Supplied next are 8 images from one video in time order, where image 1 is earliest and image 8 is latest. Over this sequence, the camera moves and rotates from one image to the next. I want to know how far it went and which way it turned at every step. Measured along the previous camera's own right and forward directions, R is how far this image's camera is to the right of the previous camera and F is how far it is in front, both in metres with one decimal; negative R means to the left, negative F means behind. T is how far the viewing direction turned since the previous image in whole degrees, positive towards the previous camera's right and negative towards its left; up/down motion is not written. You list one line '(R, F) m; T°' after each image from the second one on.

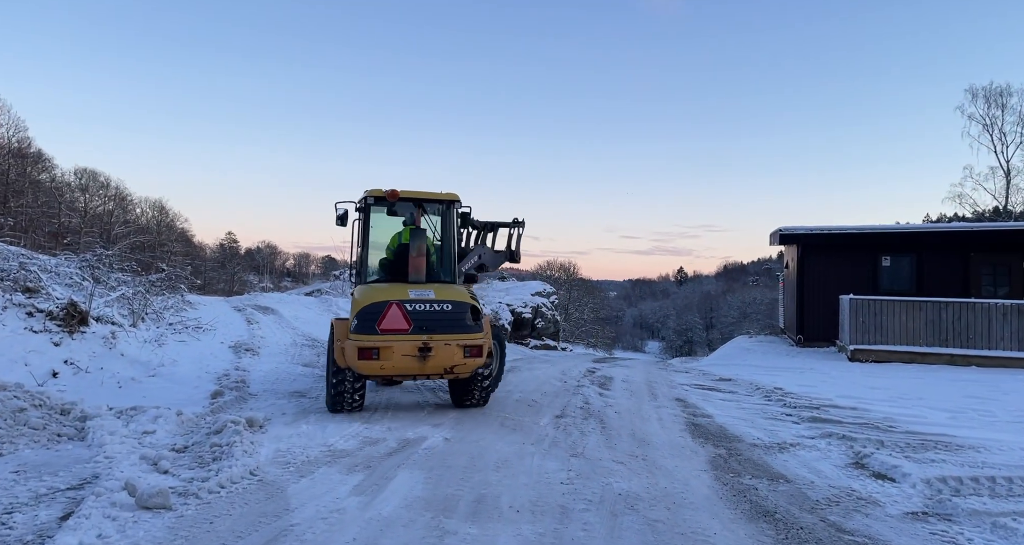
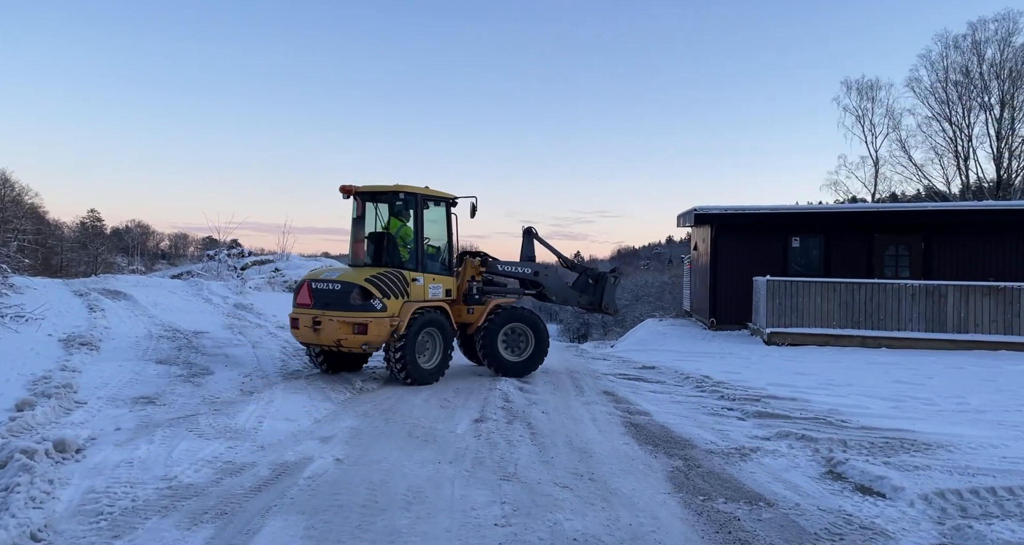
(-0.1, +1.4) m; +8°
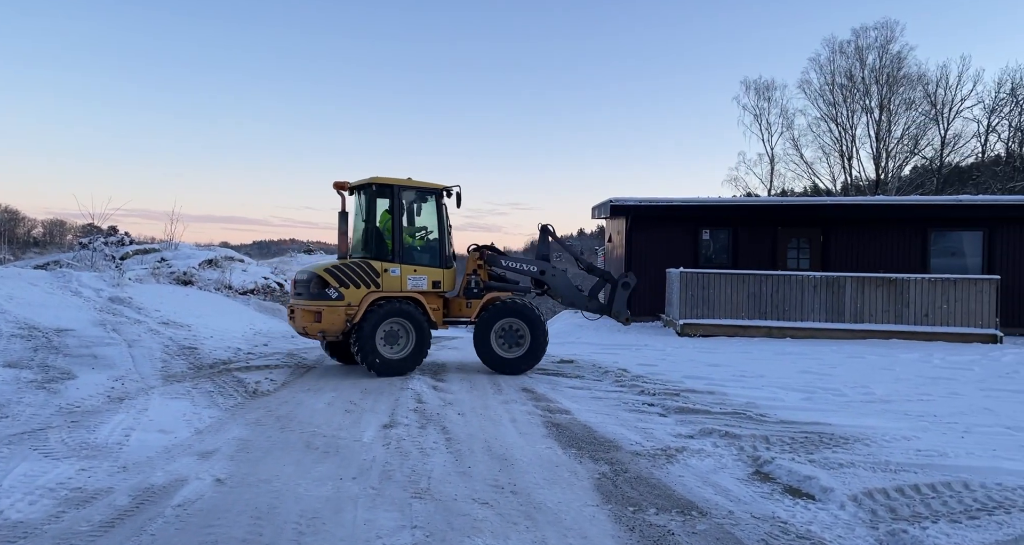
(0.0, +0.5) m; +7°
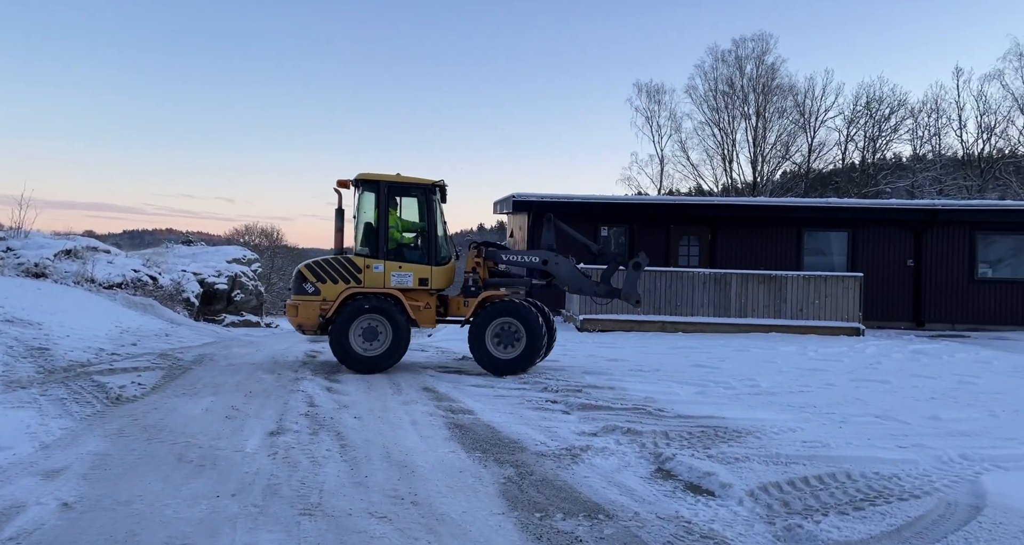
(0.0, +0.3) m; +8°
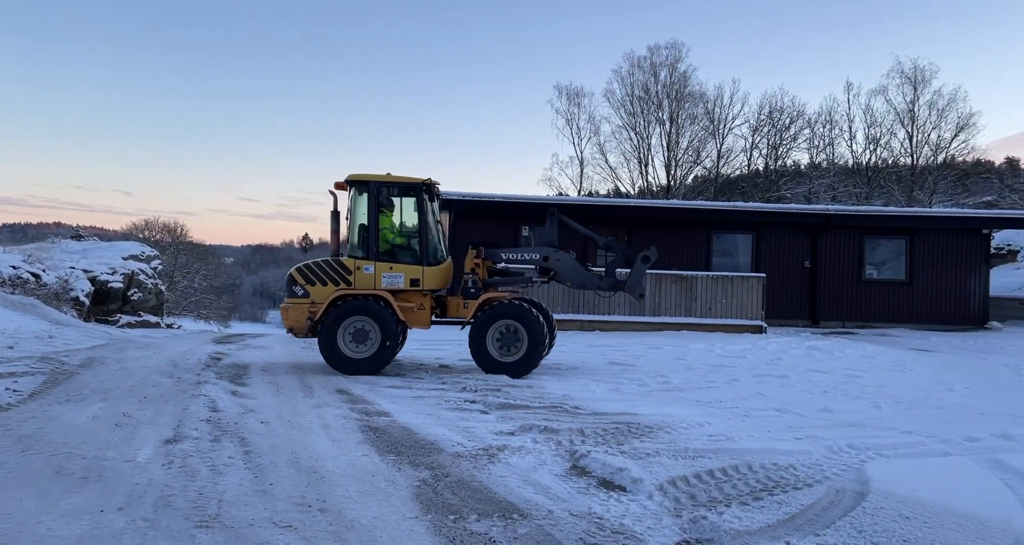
(+0.1, 0.0) m; +6°
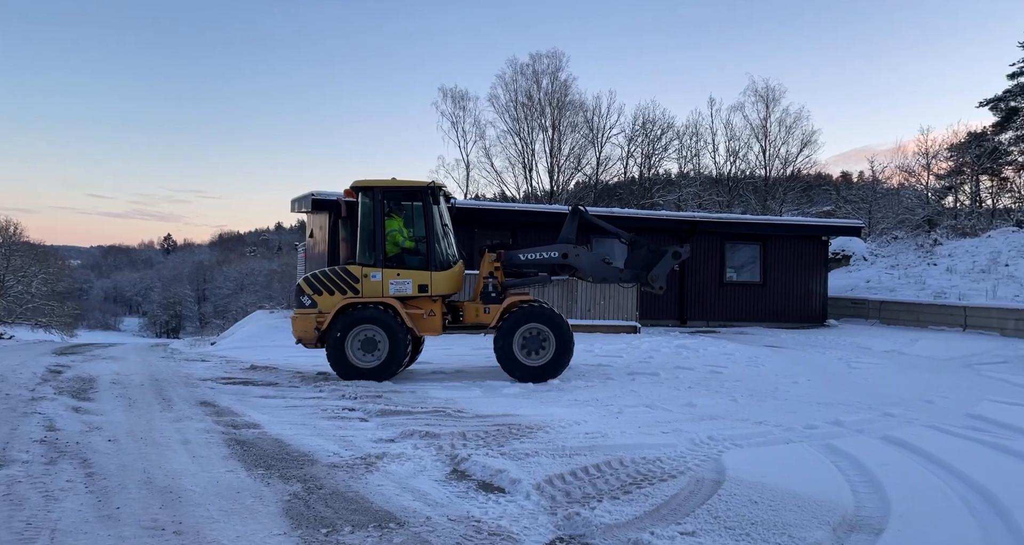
(+0.1, 0.0) m; +9°
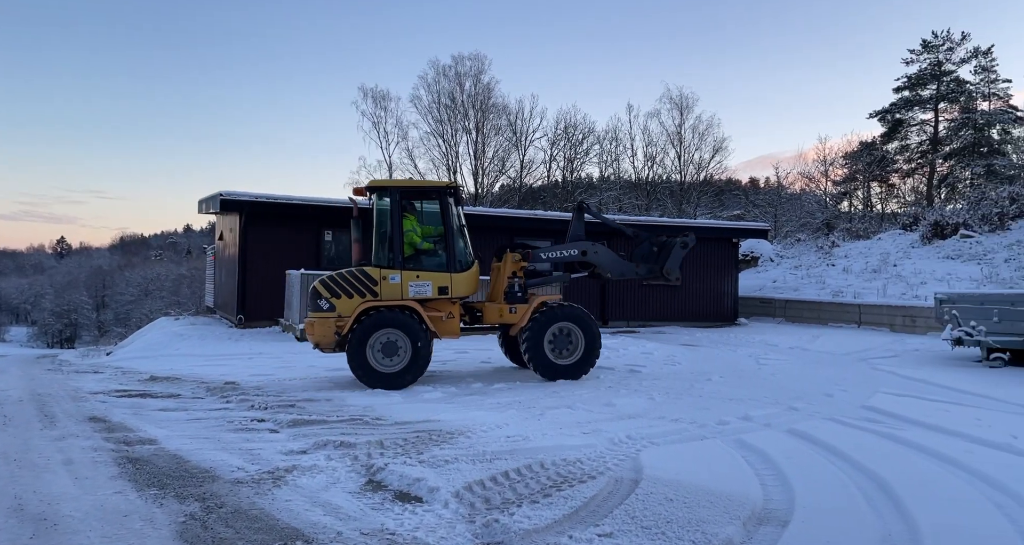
(+0.1, +0.1) m; +6°
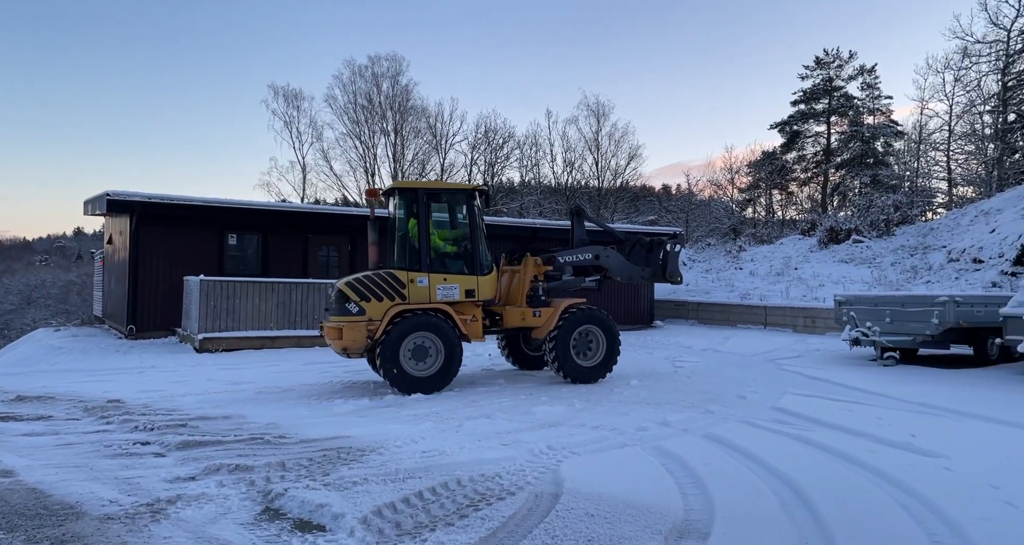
(+0.1, +0.3) m; +6°
